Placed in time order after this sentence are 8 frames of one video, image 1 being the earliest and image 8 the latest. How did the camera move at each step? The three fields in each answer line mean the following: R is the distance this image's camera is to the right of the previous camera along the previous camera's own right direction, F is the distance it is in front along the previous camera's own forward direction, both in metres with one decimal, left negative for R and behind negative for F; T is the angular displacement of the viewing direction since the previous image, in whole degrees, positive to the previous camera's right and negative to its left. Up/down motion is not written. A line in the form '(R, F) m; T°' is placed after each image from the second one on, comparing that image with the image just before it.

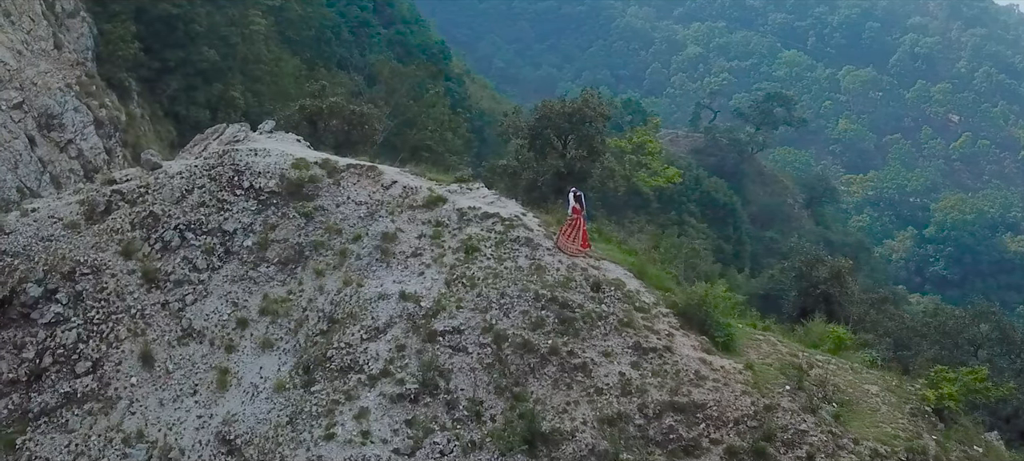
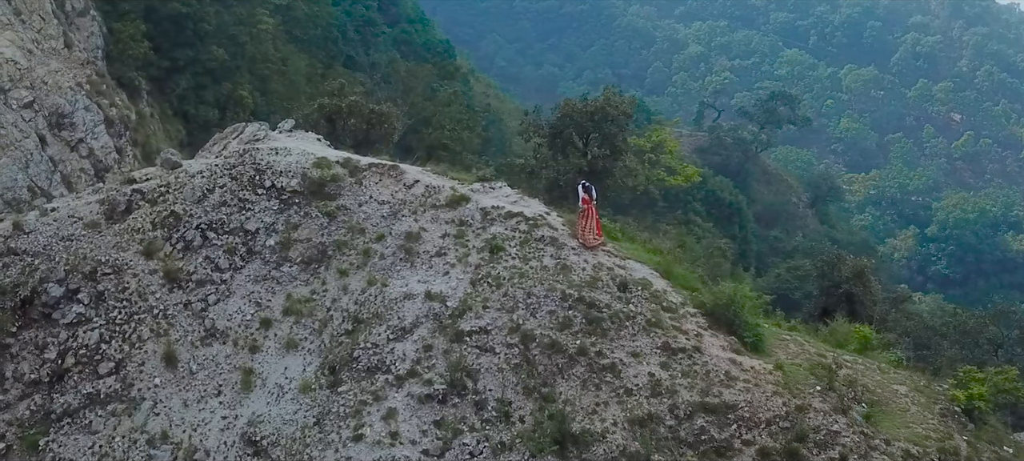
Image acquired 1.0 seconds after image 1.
(-0.4, +0.1) m; 0°
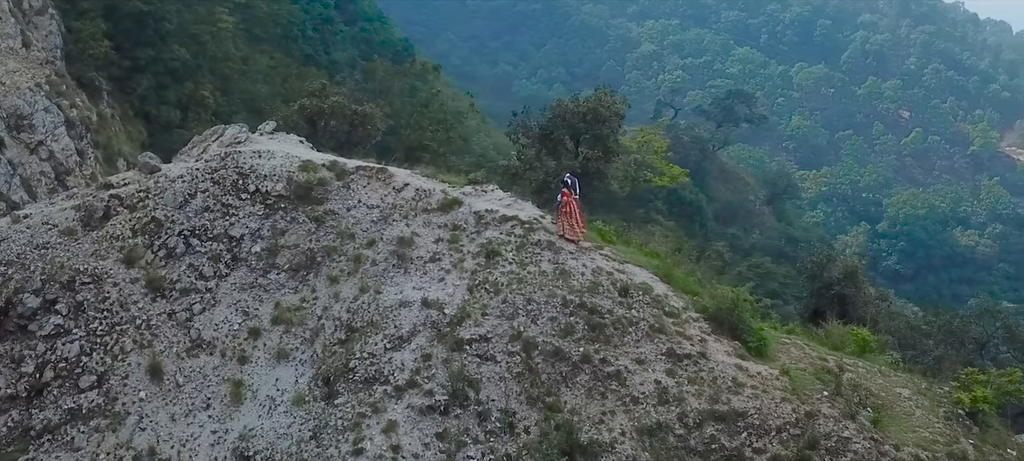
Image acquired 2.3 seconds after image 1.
(-0.6, +0.4) m; +2°
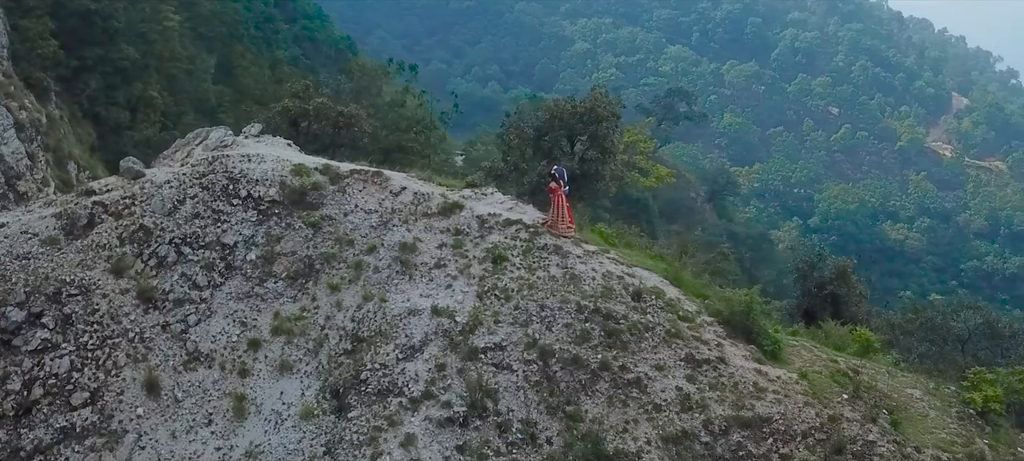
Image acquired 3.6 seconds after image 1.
(-0.9, +0.4) m; +3°
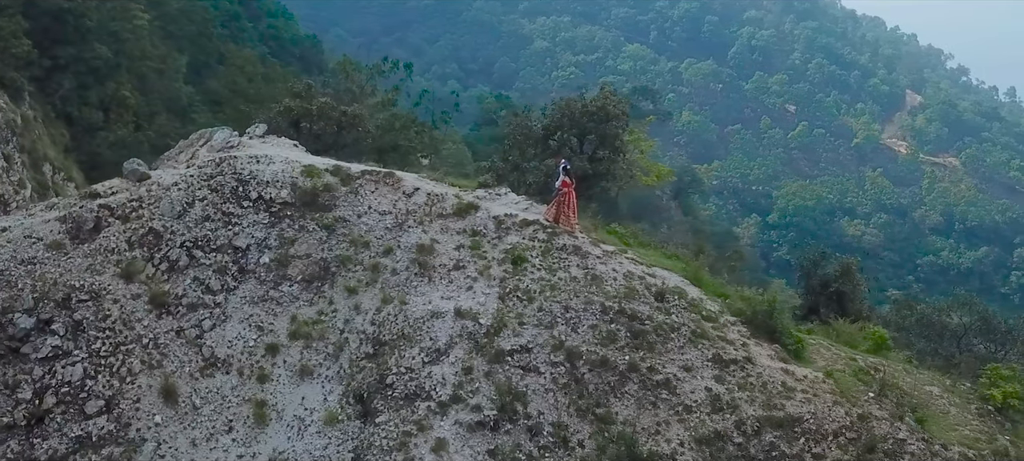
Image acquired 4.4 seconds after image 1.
(-0.8, +0.1) m; +2°
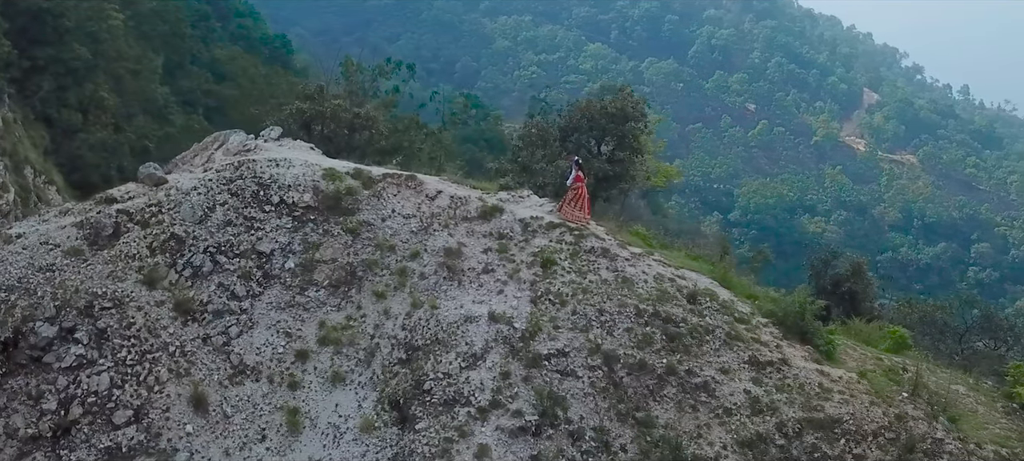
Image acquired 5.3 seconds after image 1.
(-0.9, +0.1) m; +1°
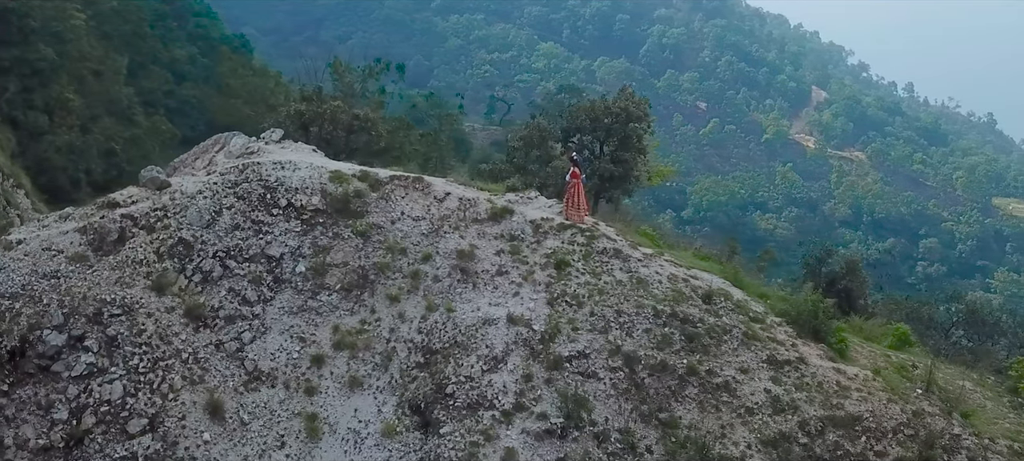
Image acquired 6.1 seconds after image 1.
(-0.8, 0.0) m; +2°
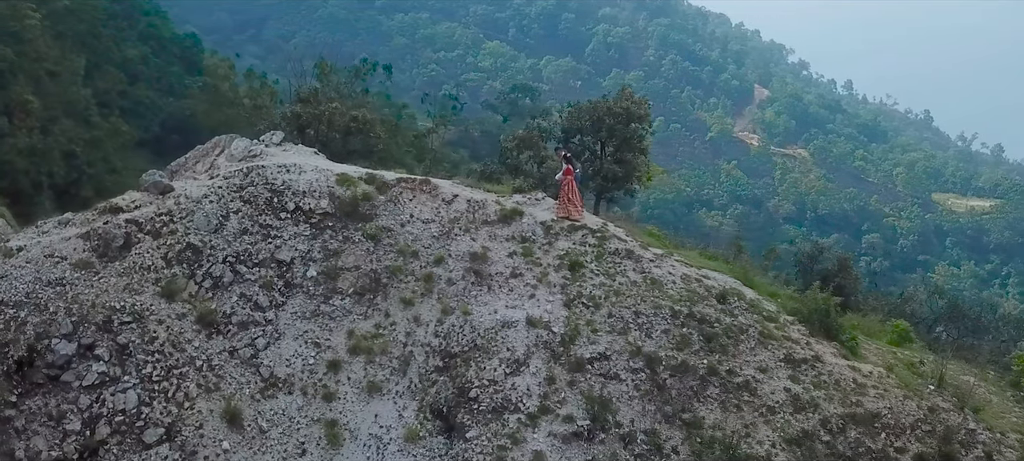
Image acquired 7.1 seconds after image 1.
(-0.8, 0.0) m; +2°
